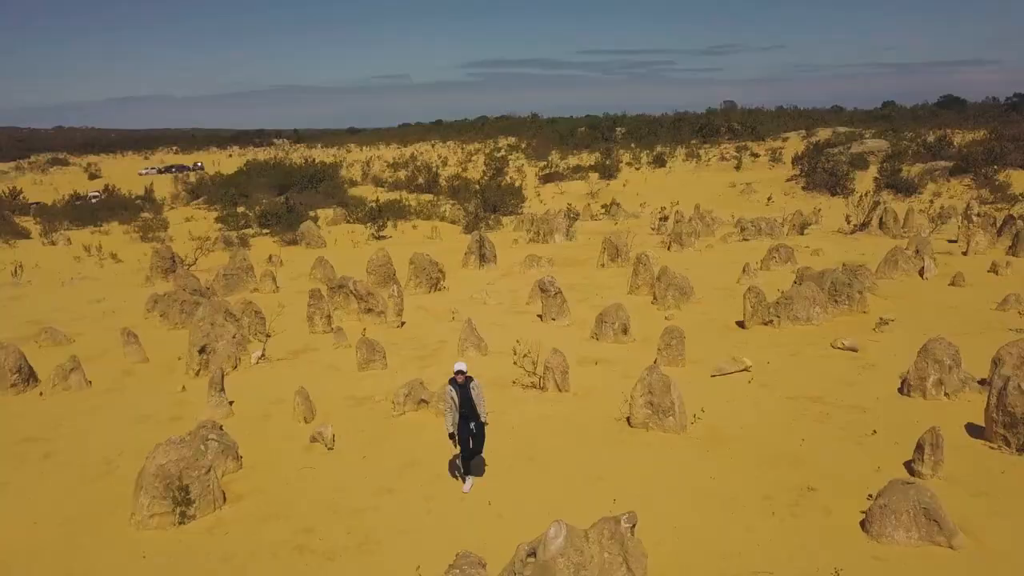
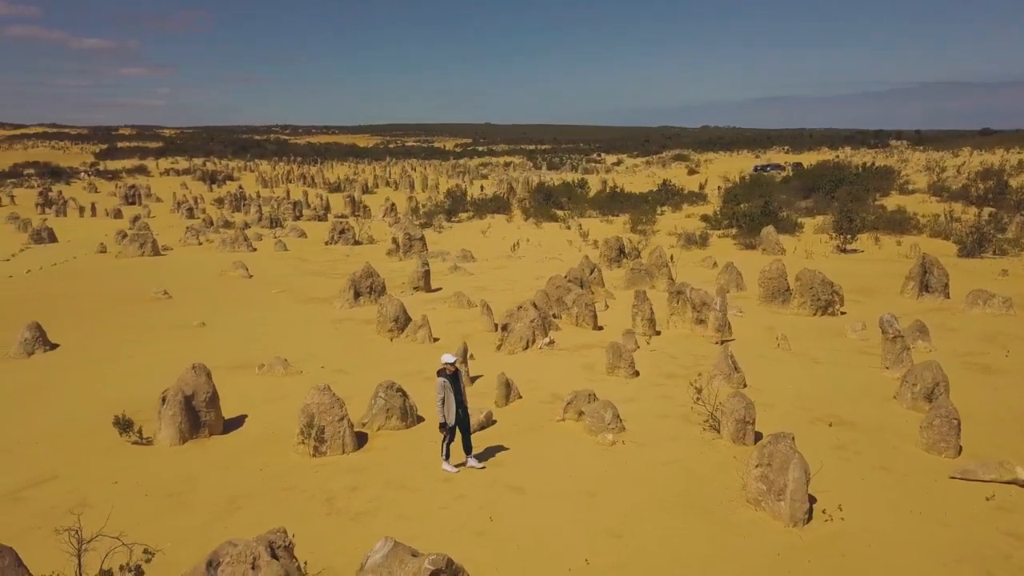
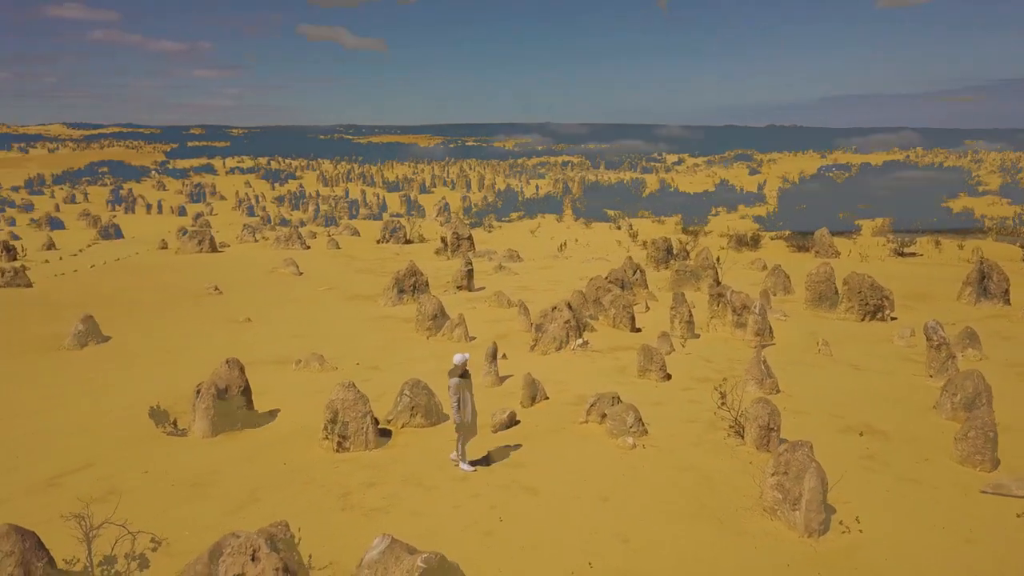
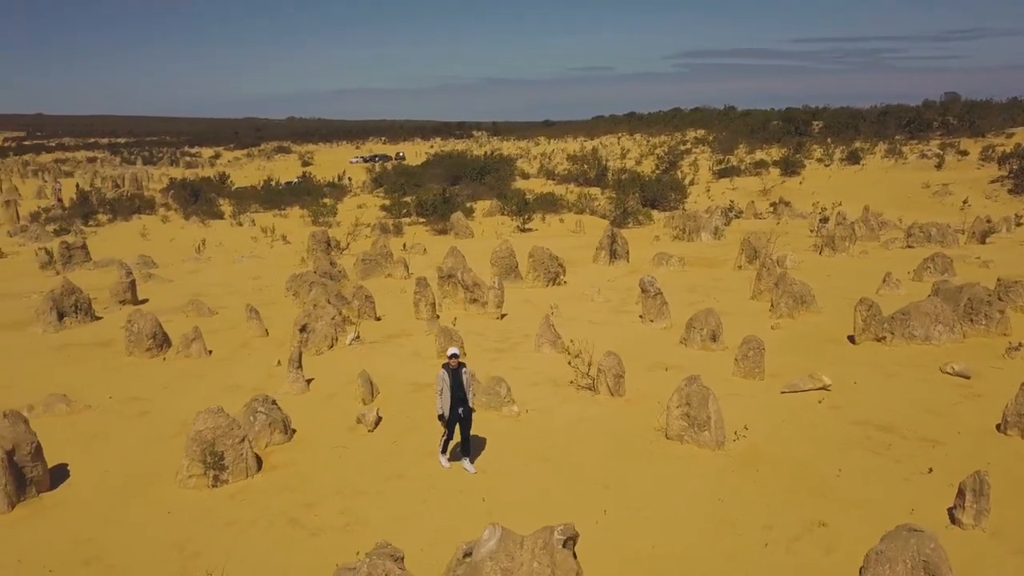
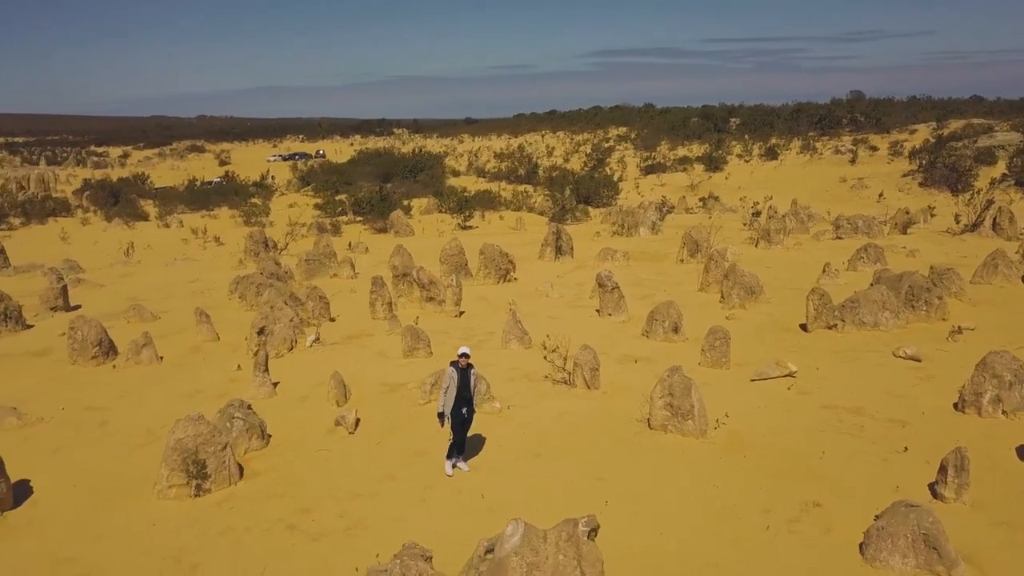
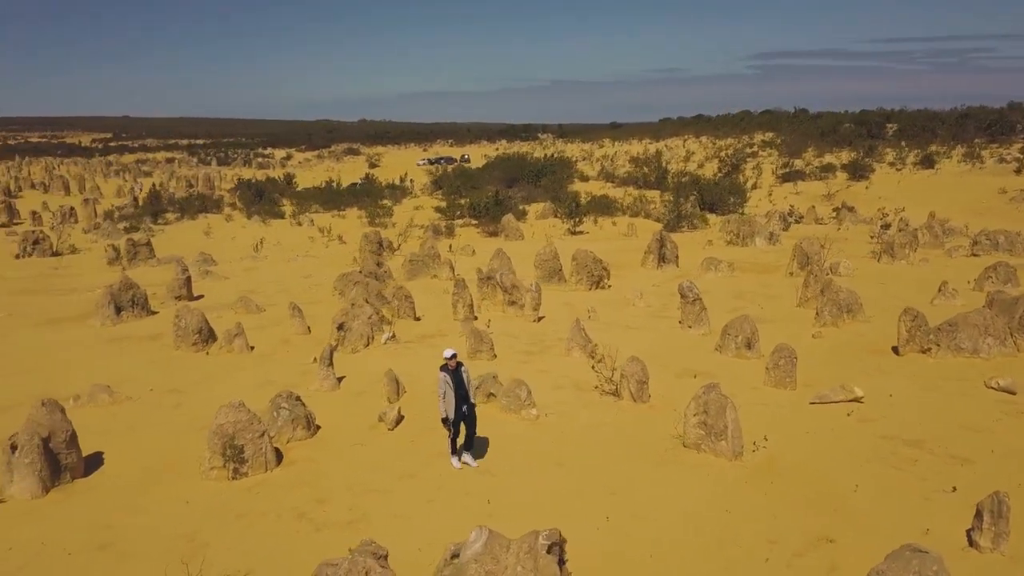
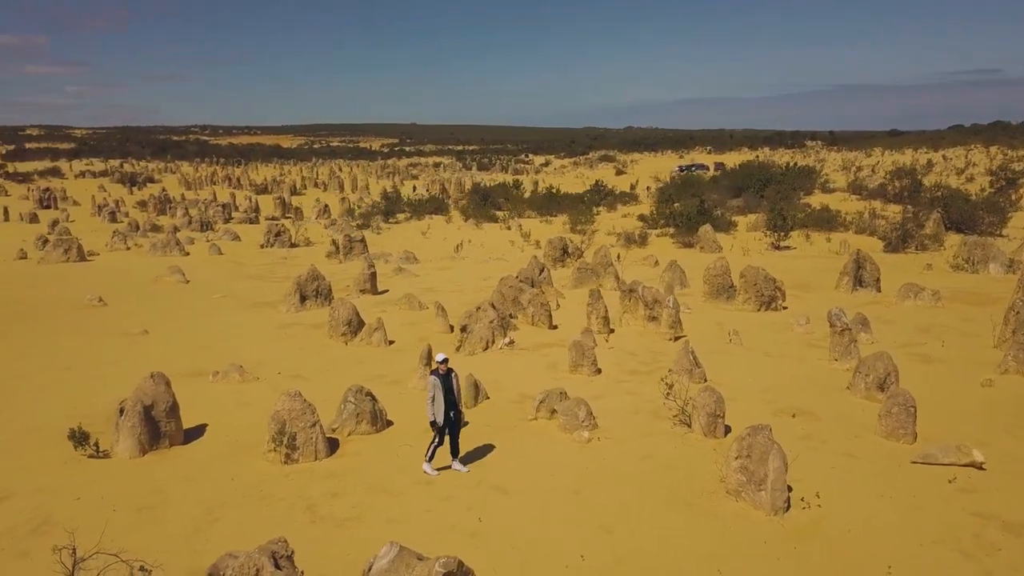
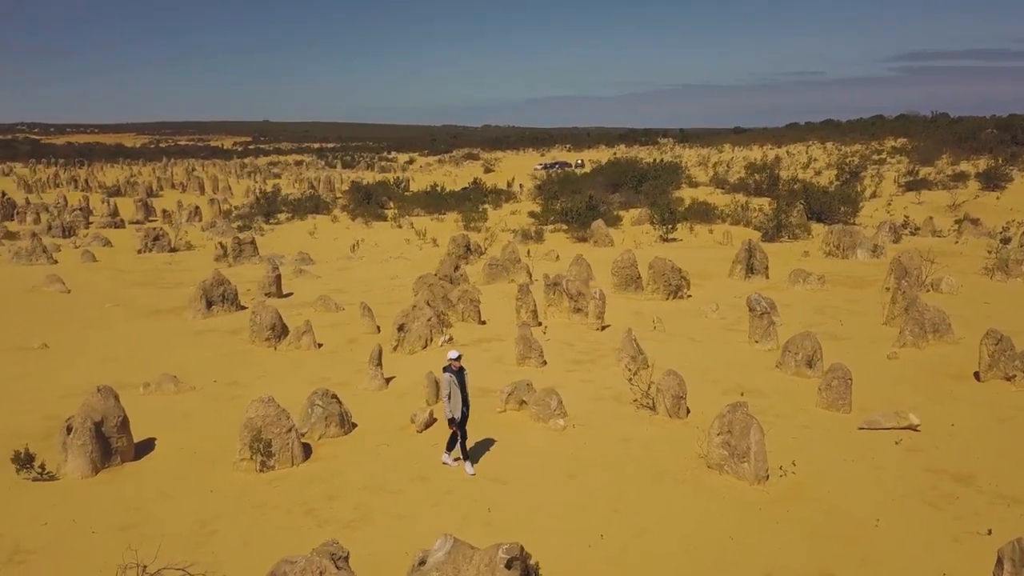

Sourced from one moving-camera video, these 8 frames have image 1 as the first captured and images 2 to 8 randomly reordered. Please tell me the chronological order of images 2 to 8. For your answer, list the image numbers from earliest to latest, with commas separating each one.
5, 4, 6, 8, 7, 2, 3
